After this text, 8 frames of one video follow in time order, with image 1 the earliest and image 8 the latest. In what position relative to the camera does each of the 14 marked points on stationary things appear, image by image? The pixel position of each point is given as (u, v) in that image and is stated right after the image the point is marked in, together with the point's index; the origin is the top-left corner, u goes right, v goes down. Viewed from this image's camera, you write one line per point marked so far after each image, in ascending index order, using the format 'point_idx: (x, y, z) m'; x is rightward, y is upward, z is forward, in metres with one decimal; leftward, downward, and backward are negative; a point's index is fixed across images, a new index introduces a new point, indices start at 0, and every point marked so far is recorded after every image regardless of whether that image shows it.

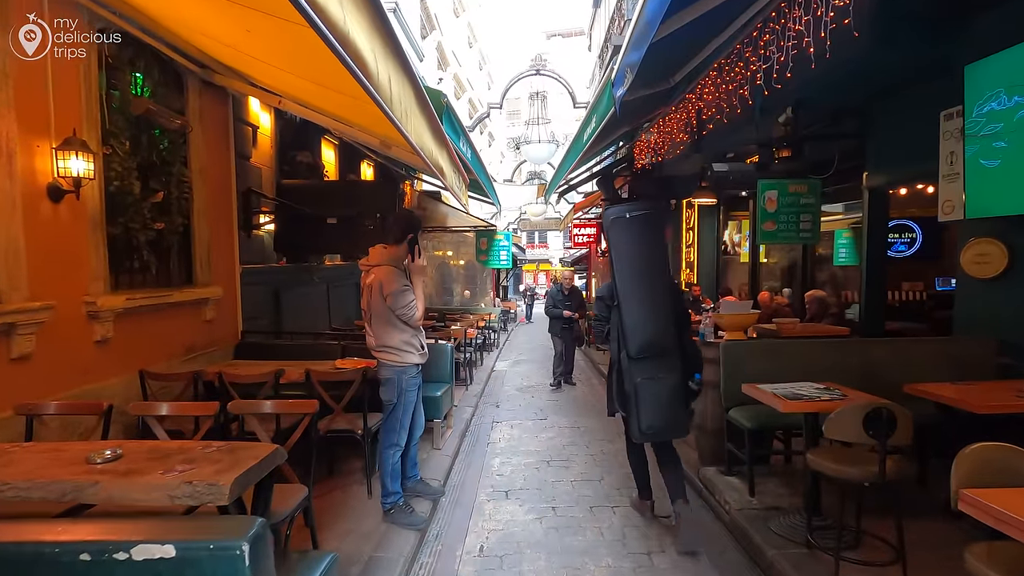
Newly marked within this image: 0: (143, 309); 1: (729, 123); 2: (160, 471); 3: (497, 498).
0: (-2.8, -0.2, +4.2) m
1: (+2.8, +2.1, +7.0) m
2: (-1.4, -0.7, +2.1) m
3: (-0.1, -1.6, +4.1) m
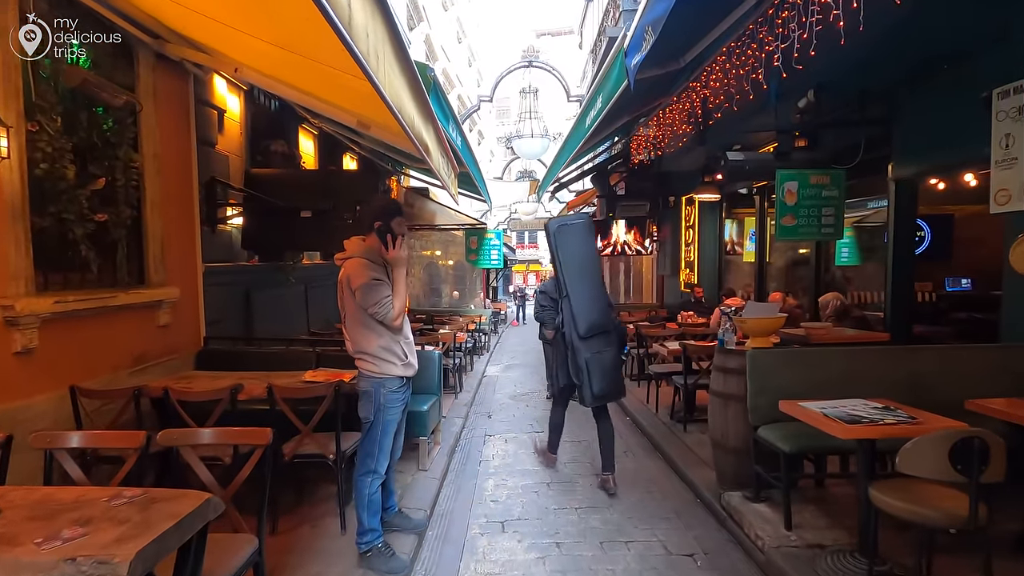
0: (-2.8, -0.2, +3.6) m
1: (+2.7, +2.1, +6.5) m
2: (-1.3, -0.7, +1.5) m
3: (-0.1, -1.6, +3.5) m
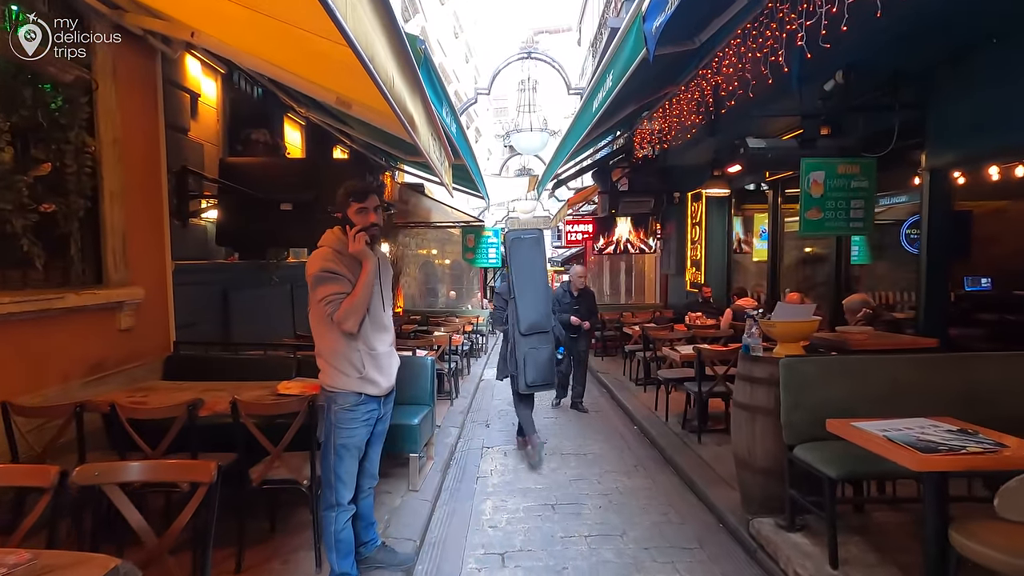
0: (-2.8, -0.2, +3.1) m
1: (+2.7, +2.1, +6.1) m
2: (-1.3, -0.7, +1.1) m
3: (-0.1, -1.6, +3.1) m
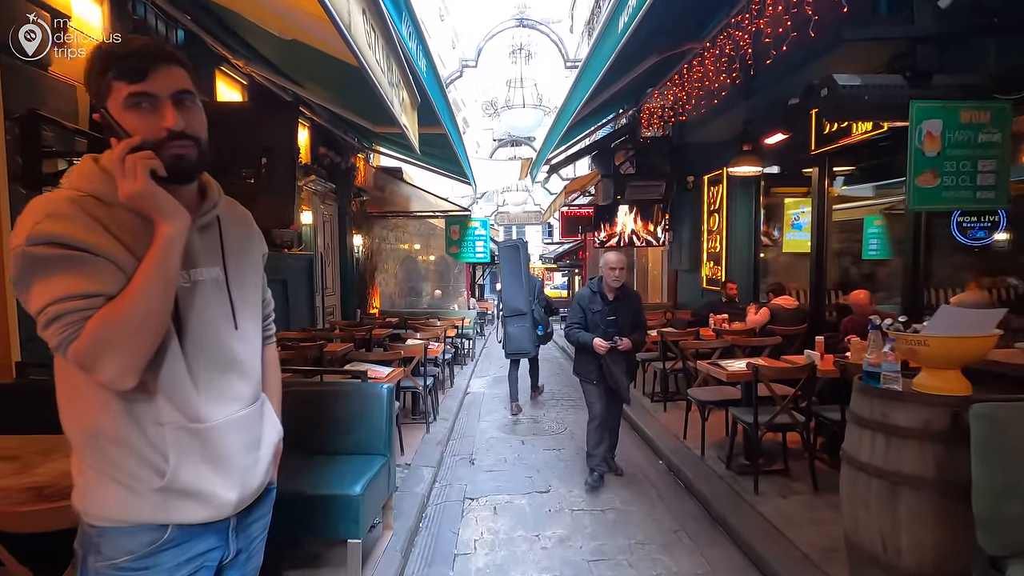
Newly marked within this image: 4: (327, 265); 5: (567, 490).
0: (-2.8, -0.2, +1.7) m
1: (+2.6, +2.1, +4.7) m
2: (-1.3, -0.7, -0.3) m
3: (-0.1, -1.6, +1.7) m
4: (-3.2, +0.4, +9.4) m
5: (+0.4, -1.5, +4.1) m
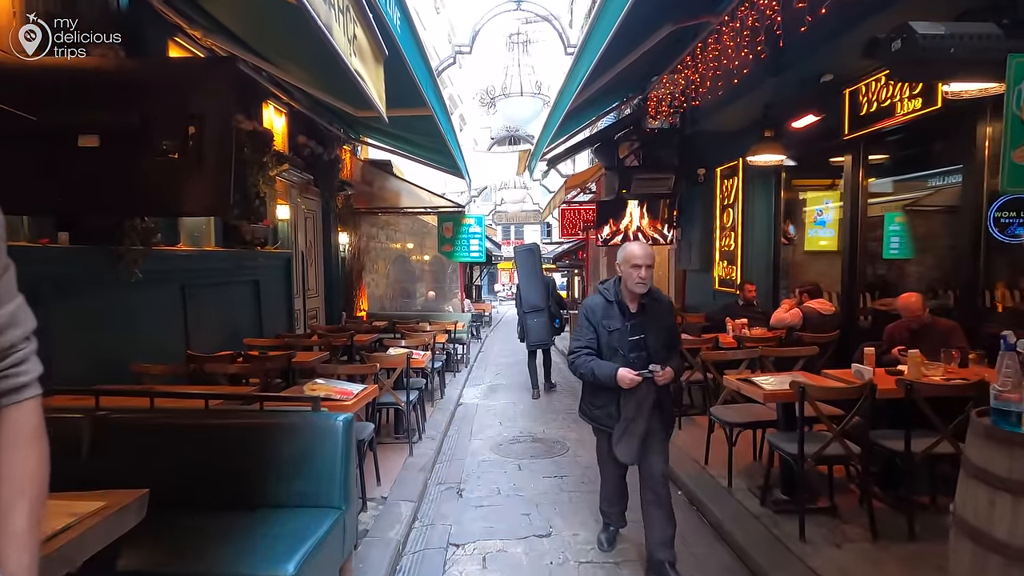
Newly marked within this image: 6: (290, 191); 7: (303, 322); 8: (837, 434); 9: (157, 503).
0: (-2.9, -0.2, +1.0) m
1: (+2.6, +2.1, +4.1) m
2: (-1.3, -0.7, -1.0) m
3: (-0.2, -1.6, +1.0) m
4: (-3.2, +0.4, +8.7) m
5: (+0.4, -1.5, +3.4) m
6: (-3.1, +1.4, +7.7) m
7: (-3.2, -0.5, +8.4) m
8: (+1.9, -0.8, +3.2) m
9: (-1.6, -1.0, +2.5) m
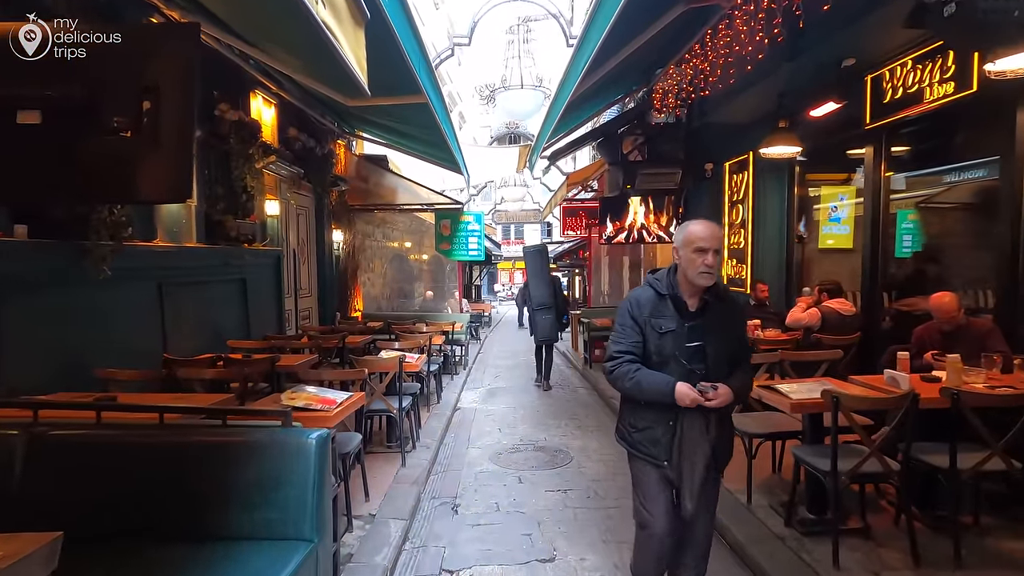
0: (-2.9, -0.2, +0.7) m
1: (+2.6, +2.1, +3.7) m
2: (-1.3, -0.7, -1.3) m
3: (-0.2, -1.6, +0.7) m
4: (-3.2, +0.4, +8.4) m
5: (+0.4, -1.5, +3.1) m
6: (-3.1, +1.4, +7.3) m
7: (-3.2, -0.5, +8.1) m
8: (+1.9, -0.8, +2.9) m
9: (-1.6, -1.0, +2.1) m
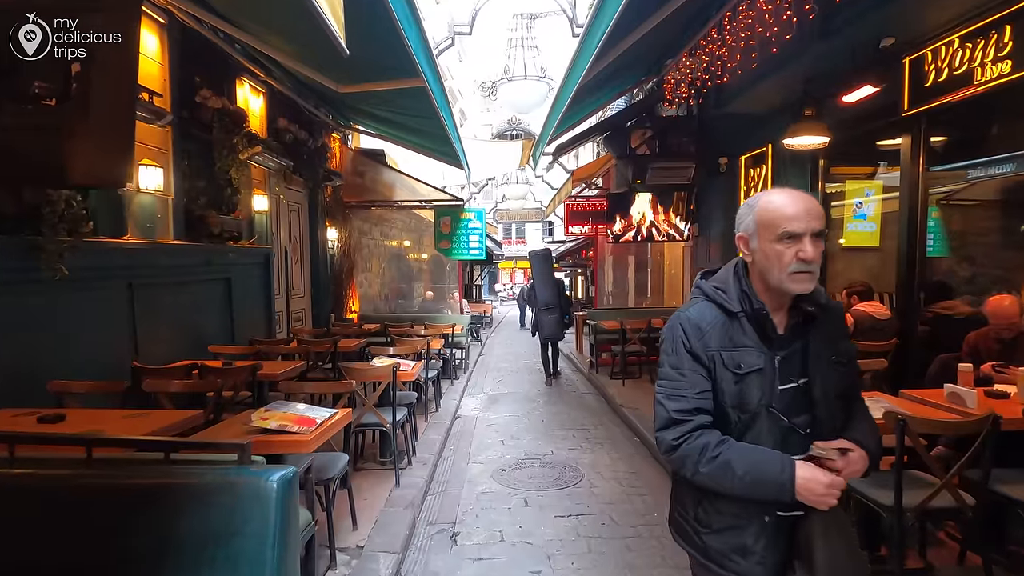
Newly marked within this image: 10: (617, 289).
0: (-2.8, -0.2, +0.3) m
1: (+2.6, +2.1, +3.3) m
2: (-1.3, -0.7, -1.7) m
3: (-0.1, -1.6, +0.3) m
4: (-3.2, +0.4, +8.0) m
5: (+0.4, -1.5, +2.7) m
6: (-3.1, +1.4, +6.9) m
7: (-3.2, -0.5, +7.7) m
8: (+1.9, -0.8, +2.4) m
9: (-1.6, -1.0, +1.7) m
10: (+2.0, 0.0, +10.2) m
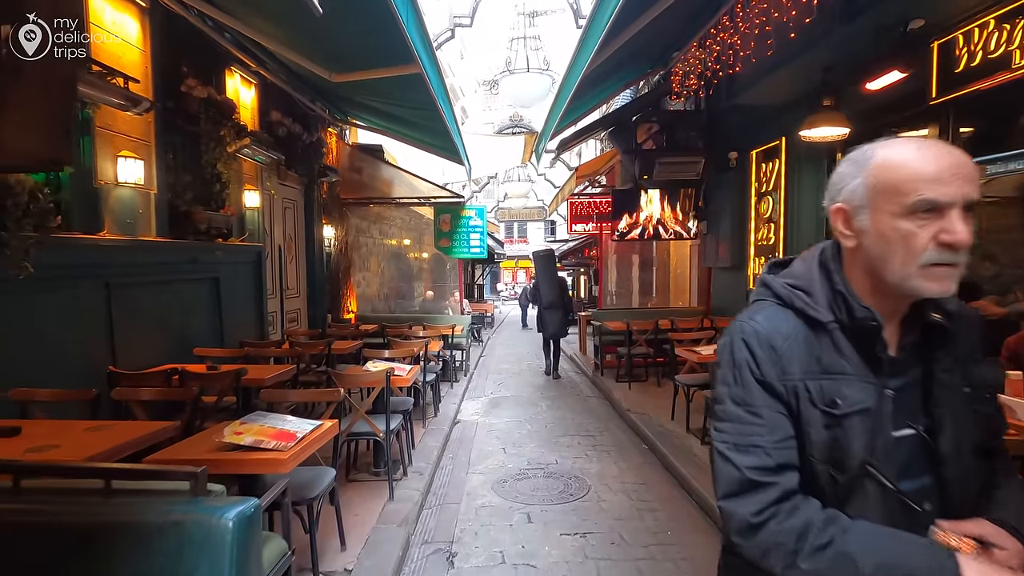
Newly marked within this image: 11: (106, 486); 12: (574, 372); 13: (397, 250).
0: (-2.8, -0.2, 0.0) m
1: (+2.6, +2.1, +3.0) m
2: (-1.3, -0.7, -2.0) m
3: (-0.1, -1.6, 0.0) m
4: (-3.2, +0.4, +7.7) m
5: (+0.4, -1.5, +2.4) m
6: (-3.0, +1.4, +6.6) m
7: (-3.2, -0.5, +7.4) m
8: (+1.9, -0.8, +2.1) m
9: (-1.6, -1.0, +1.4) m
10: (+2.0, 0.0, +9.9) m
11: (-1.1, -0.6, +1.5) m
12: (+1.0, -1.4, +9.4) m
13: (-2.2, +0.7, +9.9) m
